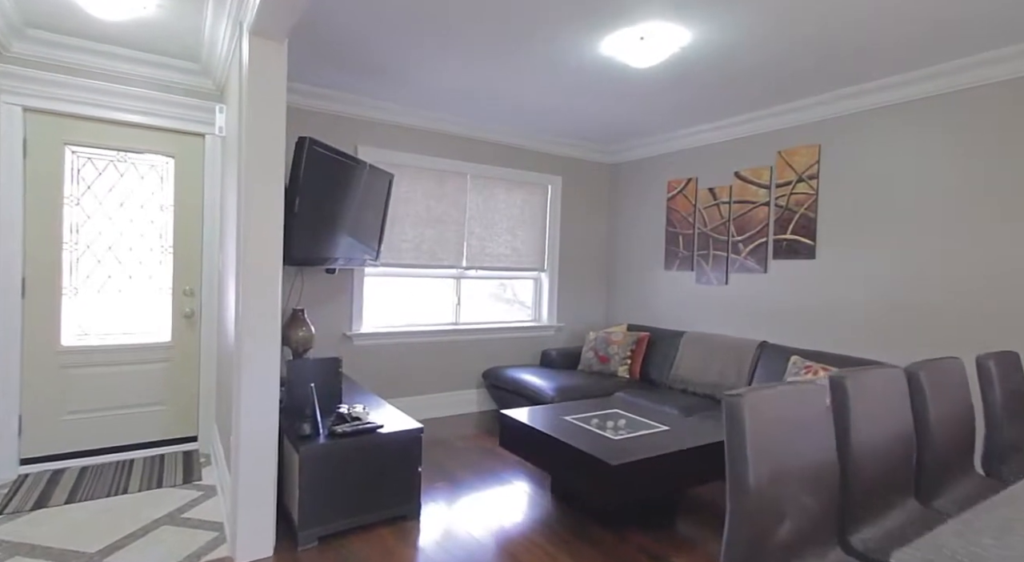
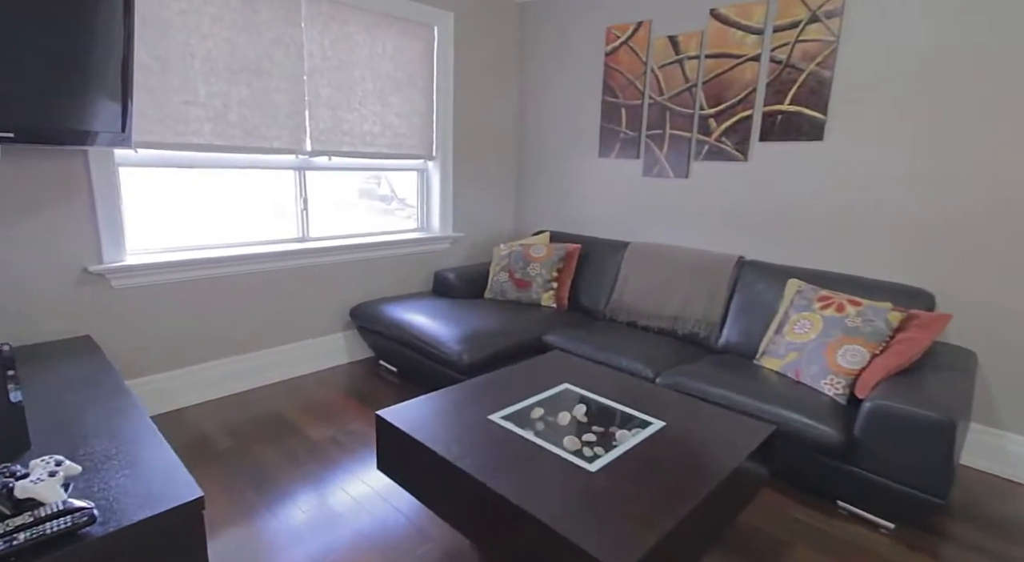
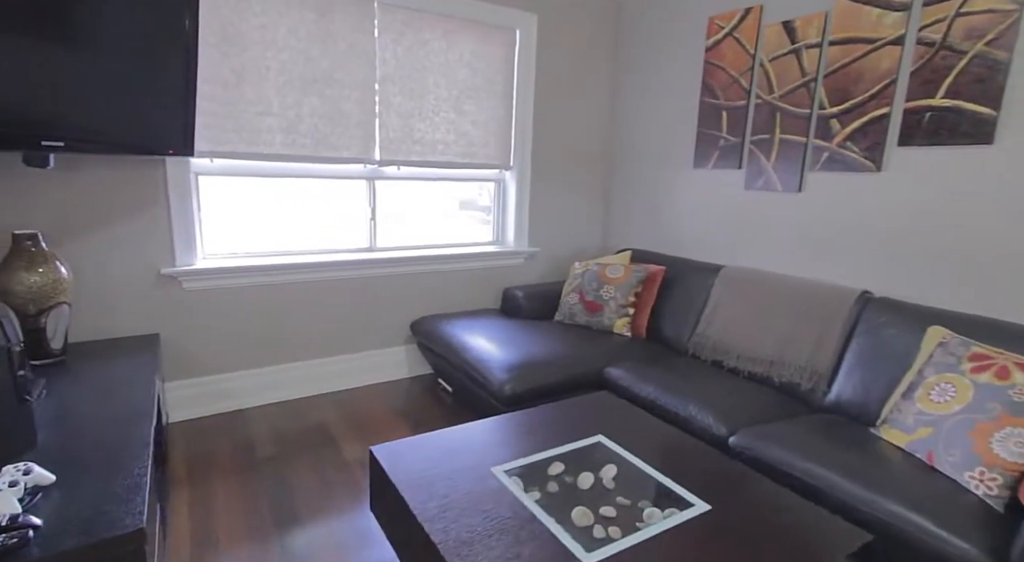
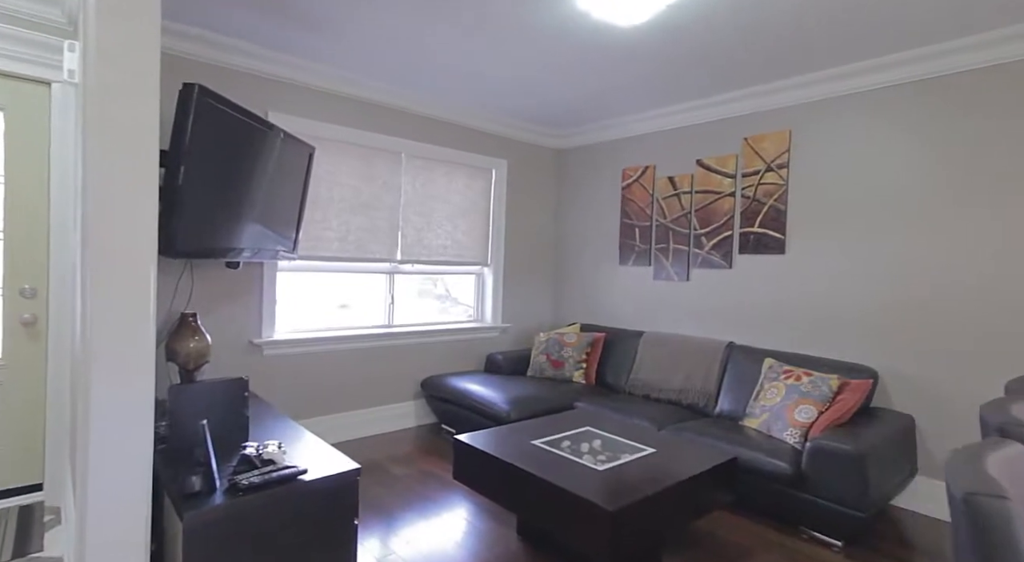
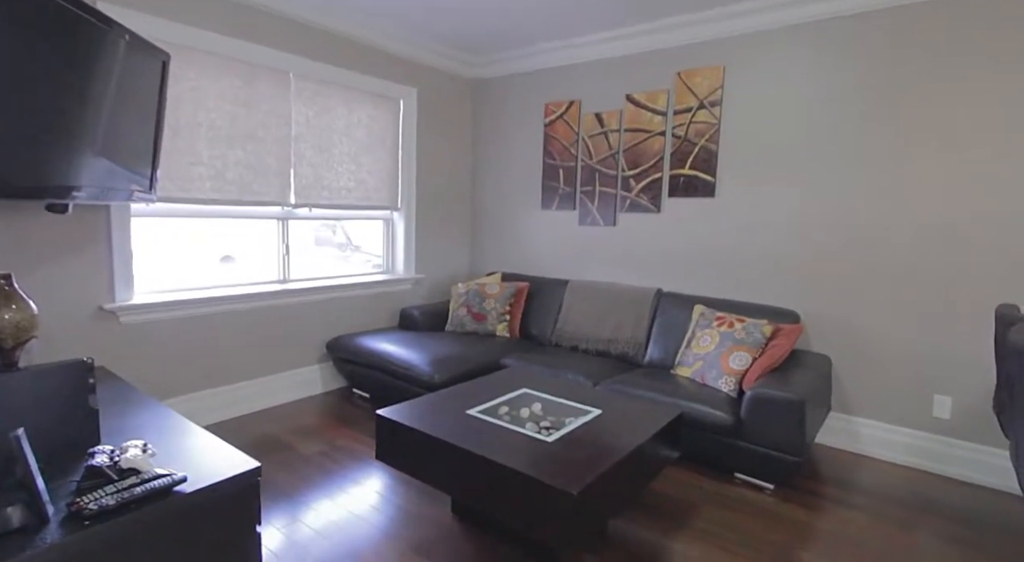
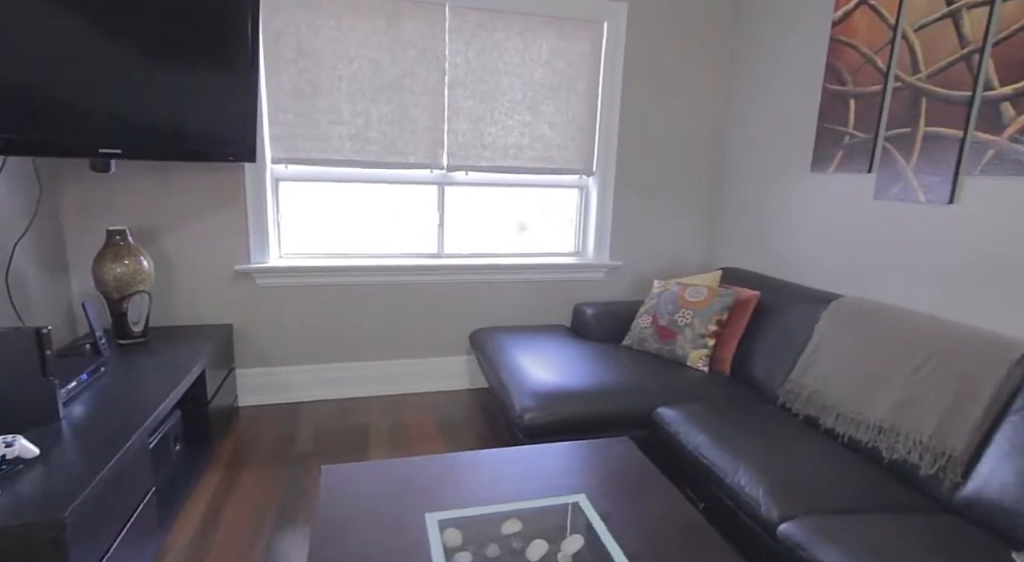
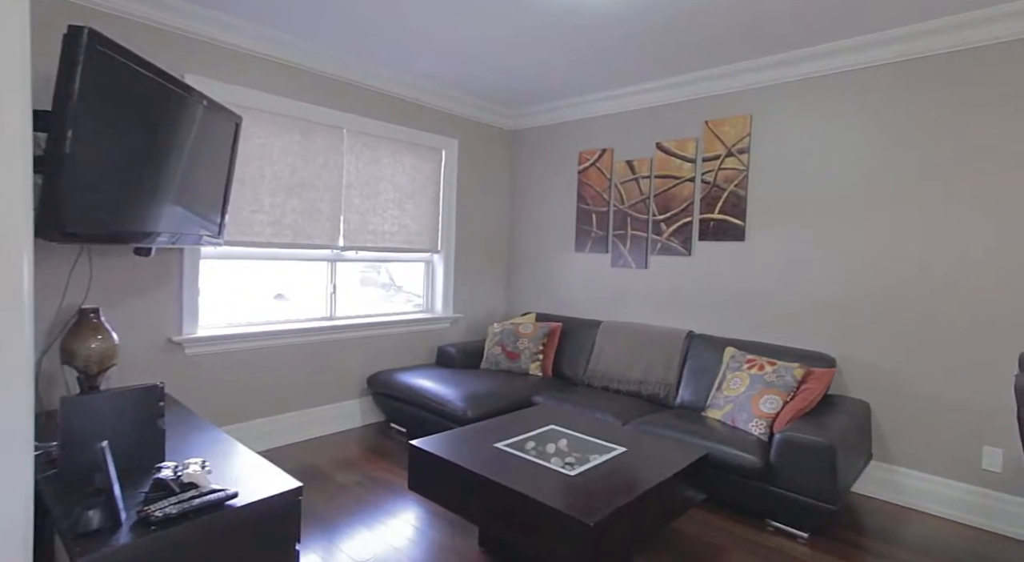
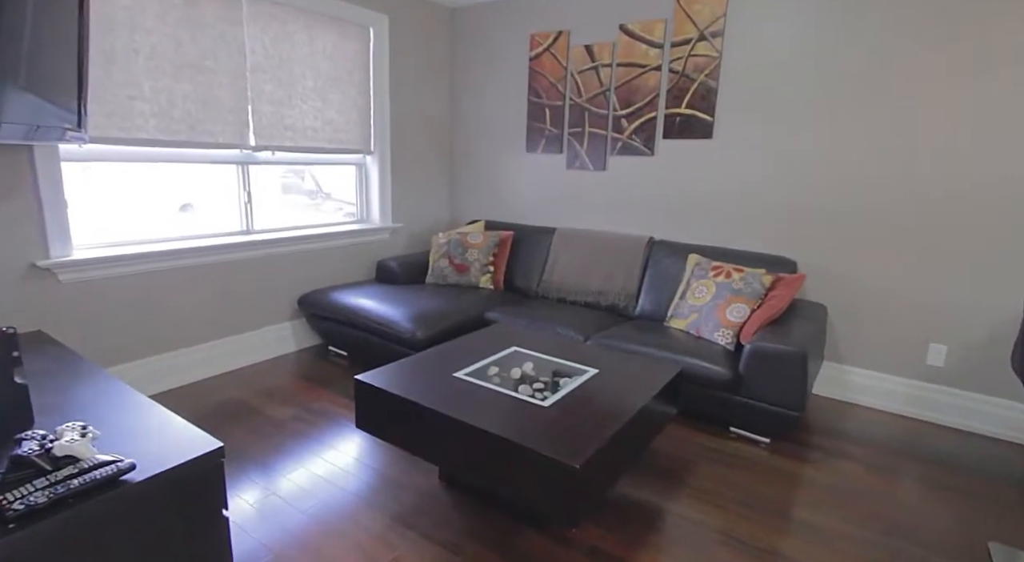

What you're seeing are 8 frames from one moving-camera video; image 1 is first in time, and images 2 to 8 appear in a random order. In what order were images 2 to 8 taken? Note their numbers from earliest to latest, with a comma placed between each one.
4, 7, 5, 8, 2, 3, 6
